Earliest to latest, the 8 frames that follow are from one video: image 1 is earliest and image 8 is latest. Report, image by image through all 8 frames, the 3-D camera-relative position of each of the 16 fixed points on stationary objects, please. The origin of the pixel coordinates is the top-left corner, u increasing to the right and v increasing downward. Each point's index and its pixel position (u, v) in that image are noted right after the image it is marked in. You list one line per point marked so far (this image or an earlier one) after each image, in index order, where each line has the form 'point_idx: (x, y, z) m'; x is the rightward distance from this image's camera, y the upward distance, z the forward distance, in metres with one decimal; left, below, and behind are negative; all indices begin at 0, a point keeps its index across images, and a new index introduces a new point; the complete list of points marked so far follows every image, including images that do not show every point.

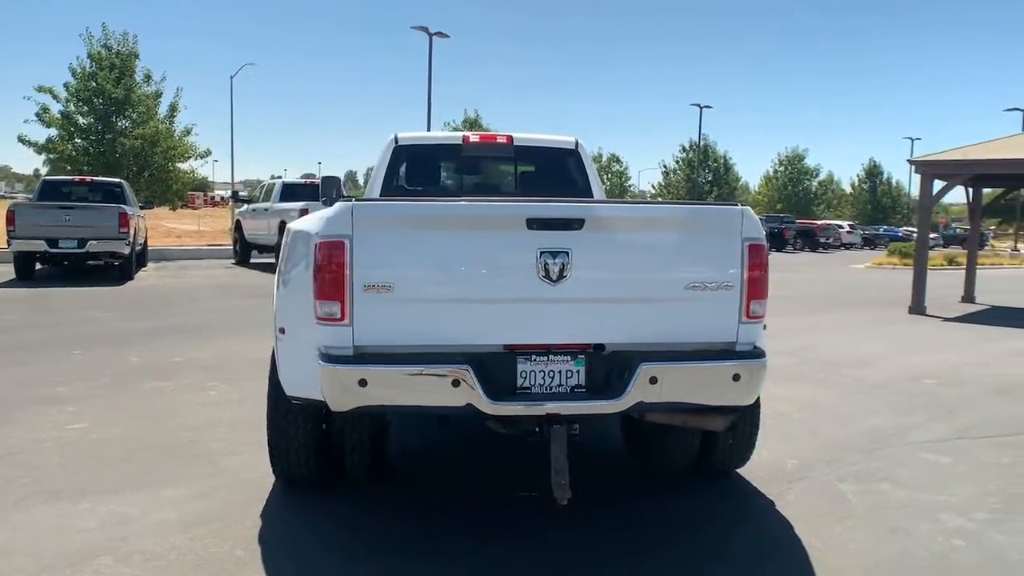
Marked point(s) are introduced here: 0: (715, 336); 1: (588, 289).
0: (+1.0, -0.2, +4.0) m
1: (+0.4, 0.0, +3.9) m
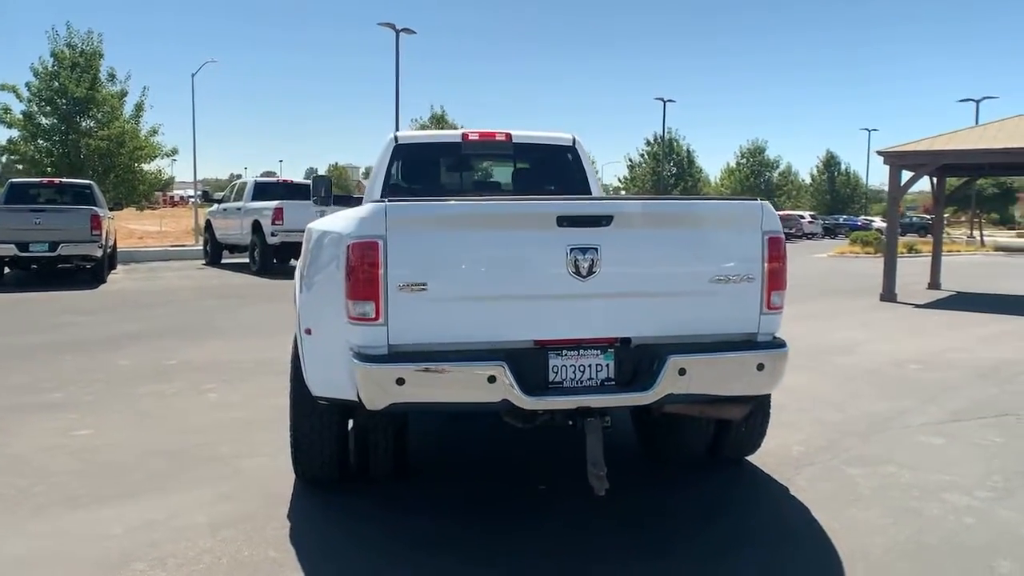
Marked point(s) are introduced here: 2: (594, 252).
0: (+1.1, -0.2, +4.1) m
1: (+0.5, 0.0, +4.0) m
2: (+0.4, +0.2, +4.0) m
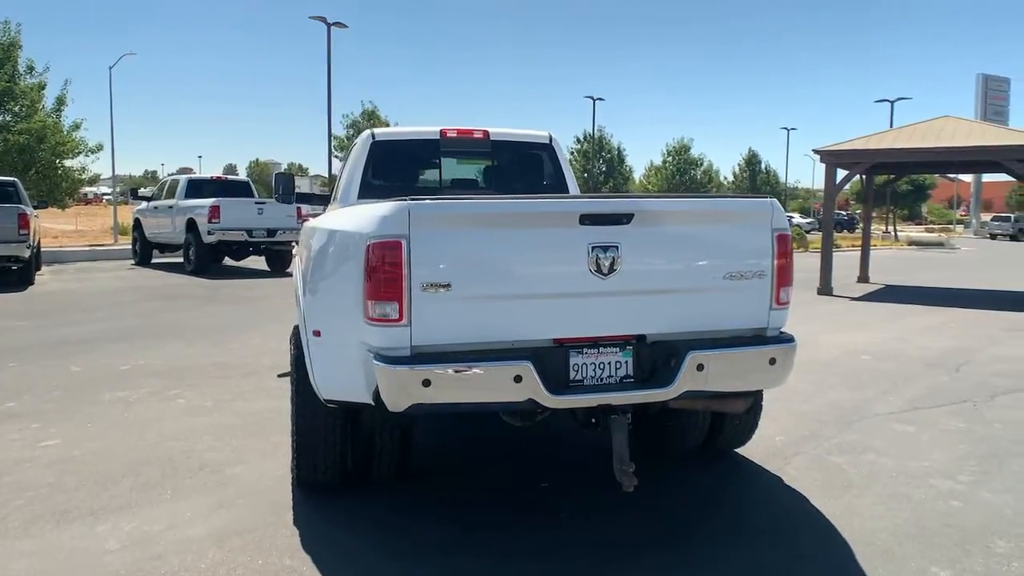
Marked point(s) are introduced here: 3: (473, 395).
0: (+1.2, -0.2, +4.2) m
1: (+0.6, 0.0, +4.0) m
2: (+0.5, +0.2, +4.0) m
3: (-0.2, -0.5, +3.8) m
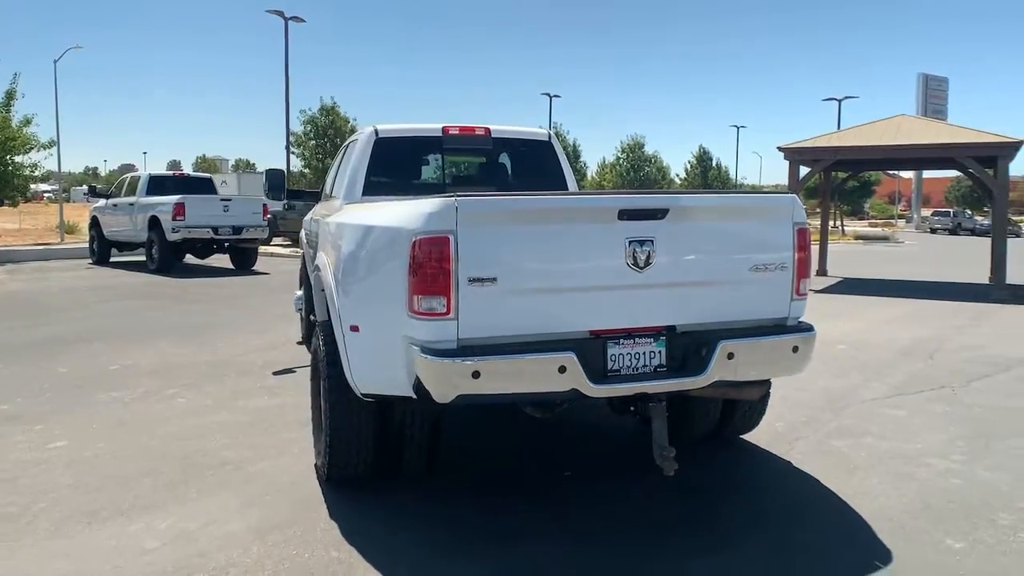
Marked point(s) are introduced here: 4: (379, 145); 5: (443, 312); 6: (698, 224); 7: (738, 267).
0: (+1.3, -0.1, +4.4) m
1: (+0.8, +0.1, +4.2) m
2: (+0.7, +0.2, +4.1) m
3: (0.0, -0.4, +3.9) m
4: (-1.0, +1.1, +6.5) m
5: (-0.3, -0.1, +3.9) m
6: (+0.9, +0.3, +4.2) m
7: (+1.1, +0.1, +4.3) m
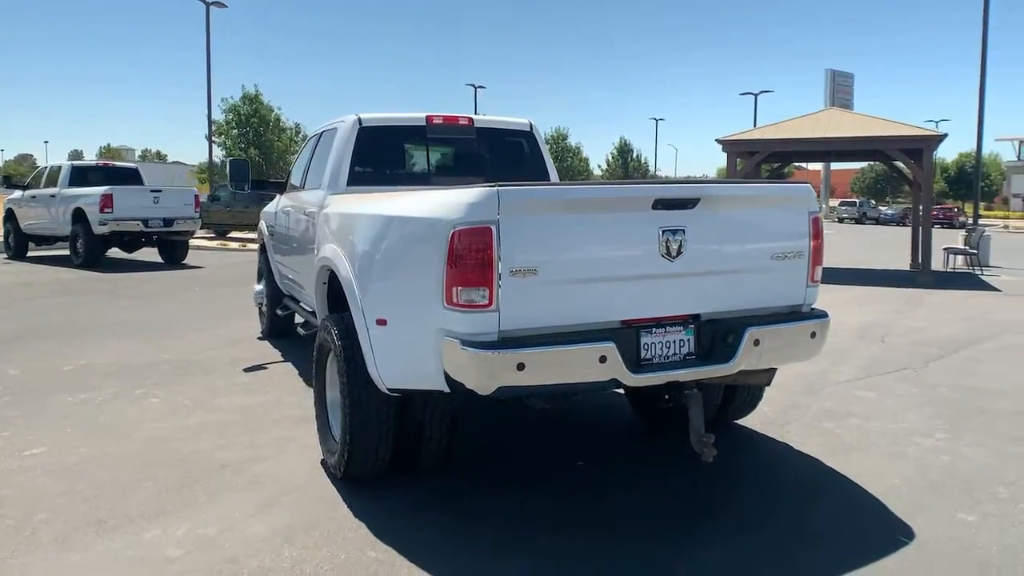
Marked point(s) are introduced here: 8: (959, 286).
0: (+1.5, -0.1, +4.5) m
1: (+0.9, +0.1, +4.2) m
2: (+0.8, +0.3, +4.2) m
3: (+0.2, -0.4, +3.9) m
4: (-1.1, +1.1, +6.4) m
5: (-0.1, -0.1, +3.8) m
6: (+1.1, +0.4, +4.3) m
7: (+1.3, +0.2, +4.4) m
8: (+7.0, 0.0, +13.5) m
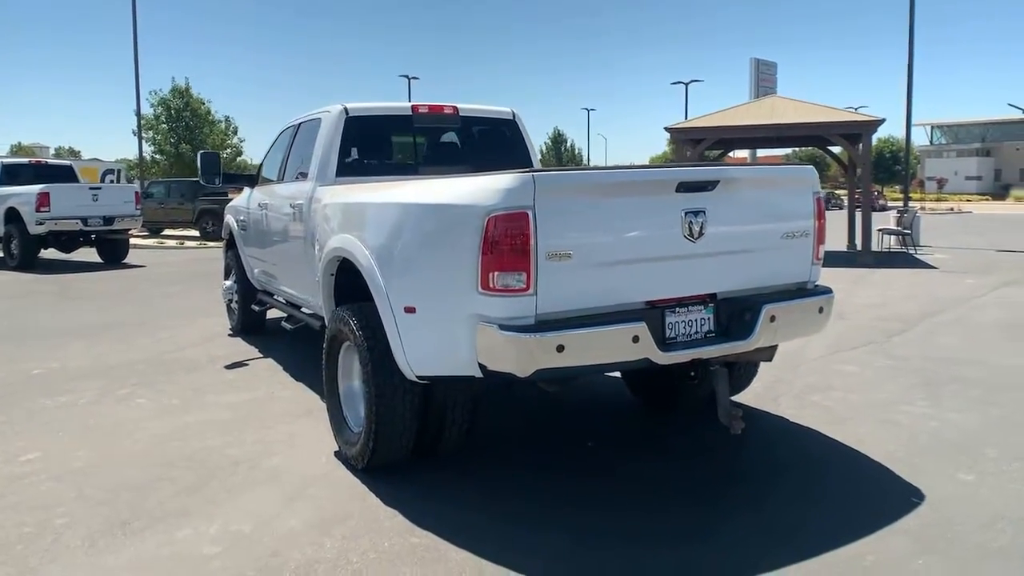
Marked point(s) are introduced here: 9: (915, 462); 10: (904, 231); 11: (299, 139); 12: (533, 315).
0: (+1.6, +0.1, +4.7) m
1: (+1.0, +0.2, +4.4) m
2: (+0.9, +0.4, +4.3) m
3: (+0.4, -0.3, +3.9) m
4: (-1.2, +1.2, +6.3) m
5: (0.0, 0.0, +3.9) m
6: (+1.2, +0.5, +4.4) m
7: (+1.4, +0.3, +4.6) m
8: (+6.3, +0.4, +14.1) m
9: (+2.3, -1.0, +4.8) m
10: (+7.4, +1.1, +16.1) m
11: (-1.8, +1.2, +7.1) m
12: (+0.1, -0.1, +3.9) m
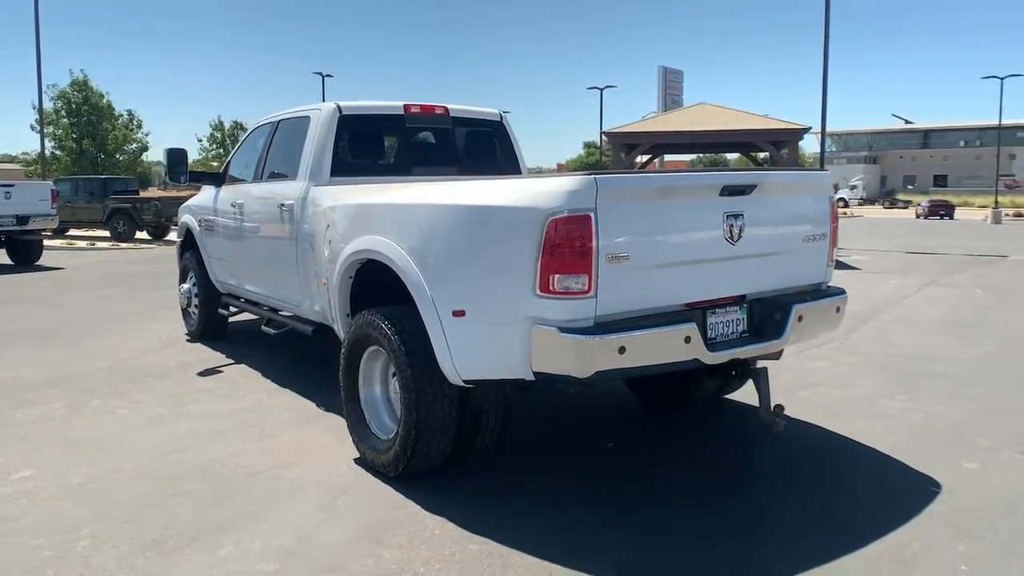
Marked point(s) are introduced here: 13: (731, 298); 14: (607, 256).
0: (+1.7, +0.1, +4.9) m
1: (+1.2, +0.2, +4.5) m
2: (+1.1, +0.4, +4.4) m
3: (+0.6, -0.3, +4.0) m
4: (-1.2, +1.2, +6.2) m
5: (+0.3, 0.0, +3.9) m
6: (+1.4, +0.5, +4.5) m
7: (+1.5, +0.3, +4.7) m
8: (+5.3, +0.4, +14.8) m
9: (+2.4, -1.0, +5.1) m
10: (+6.1, +1.1, +16.9) m
11: (-1.9, +1.2, +6.8) m
12: (+0.4, -0.1, +3.9) m
13: (+1.1, -0.1, +4.4) m
14: (+0.4, +0.1, +3.9) m
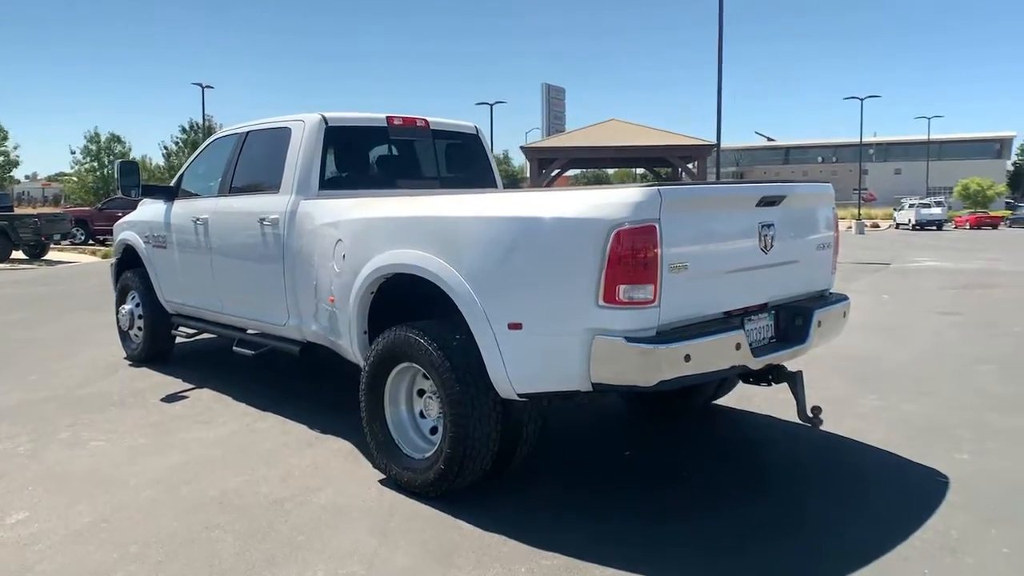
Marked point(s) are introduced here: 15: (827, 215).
0: (+1.8, 0.0, +5.1) m
1: (+1.4, +0.2, +4.7) m
2: (+1.3, +0.3, +4.6) m
3: (+0.9, -0.4, +4.1) m
4: (-1.3, +1.1, +6.0) m
5: (+0.6, -0.1, +3.9) m
6: (+1.5, +0.4, +4.7) m
7: (+1.7, +0.2, +4.9) m
8: (+3.9, +0.2, +15.5) m
9: (+2.5, -1.0, +5.4) m
10: (+4.4, +0.9, +17.7) m
11: (-2.0, +1.1, +6.5) m
12: (+0.6, -0.2, +4.0) m
13: (+1.3, -0.1, +4.6) m
14: (+0.7, +0.1, +3.9) m
15: (+1.9, +0.4, +5.1) m
